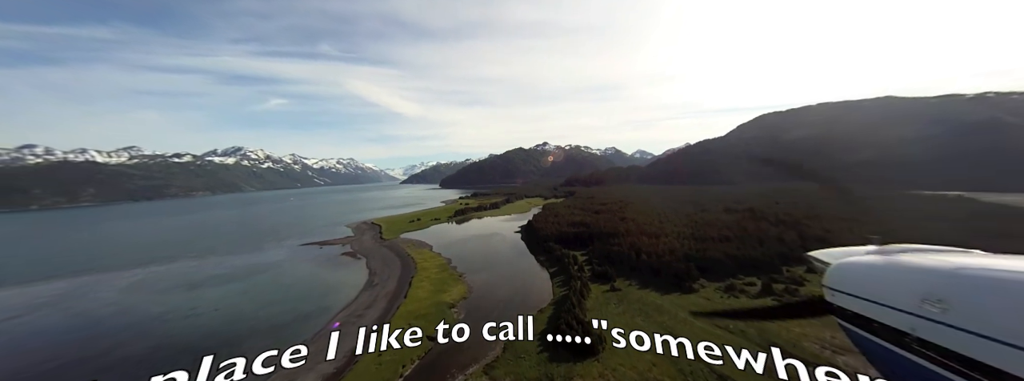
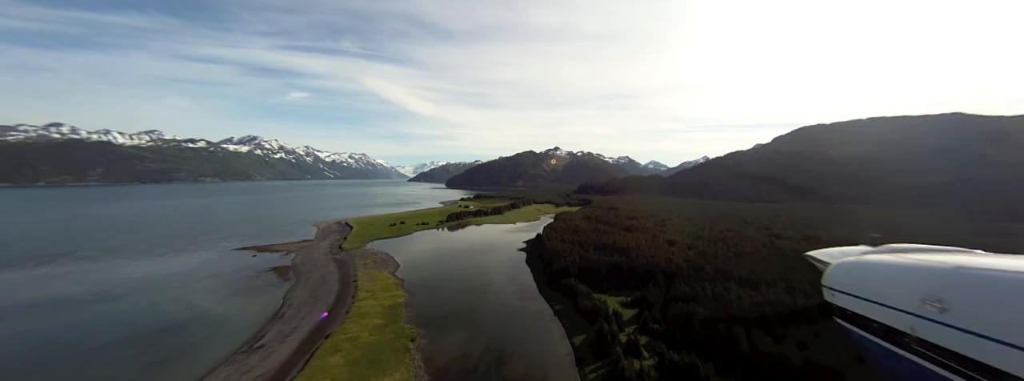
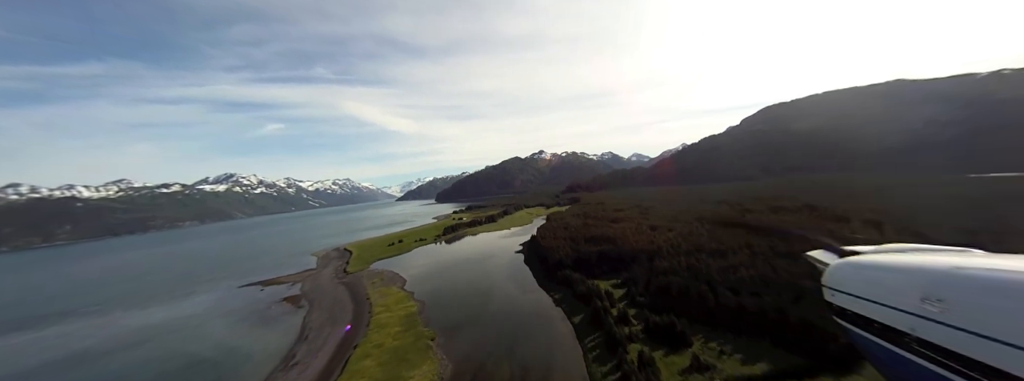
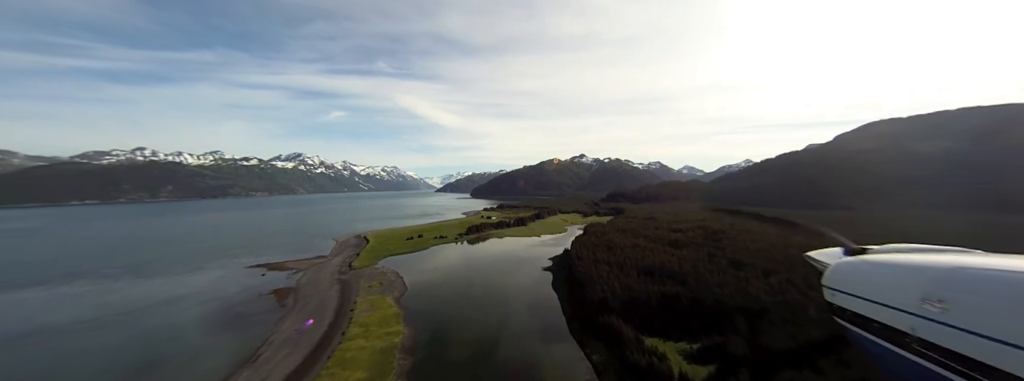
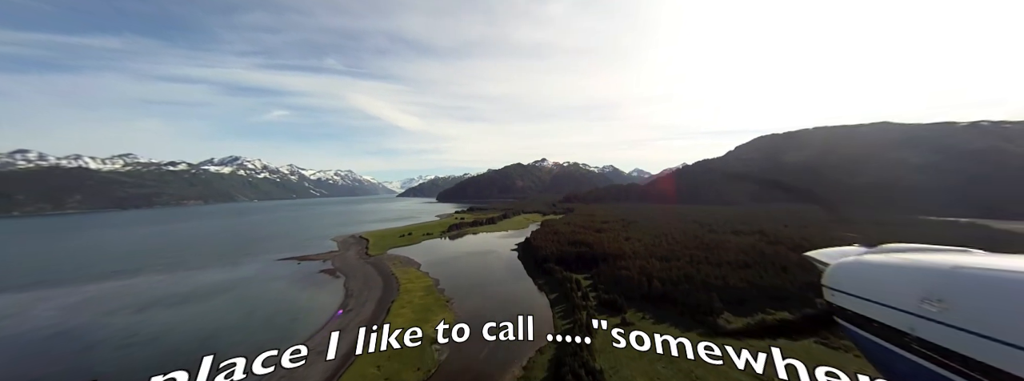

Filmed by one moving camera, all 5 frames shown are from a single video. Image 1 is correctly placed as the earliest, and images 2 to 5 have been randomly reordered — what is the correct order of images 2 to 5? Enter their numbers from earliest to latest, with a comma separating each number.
5, 3, 2, 4
